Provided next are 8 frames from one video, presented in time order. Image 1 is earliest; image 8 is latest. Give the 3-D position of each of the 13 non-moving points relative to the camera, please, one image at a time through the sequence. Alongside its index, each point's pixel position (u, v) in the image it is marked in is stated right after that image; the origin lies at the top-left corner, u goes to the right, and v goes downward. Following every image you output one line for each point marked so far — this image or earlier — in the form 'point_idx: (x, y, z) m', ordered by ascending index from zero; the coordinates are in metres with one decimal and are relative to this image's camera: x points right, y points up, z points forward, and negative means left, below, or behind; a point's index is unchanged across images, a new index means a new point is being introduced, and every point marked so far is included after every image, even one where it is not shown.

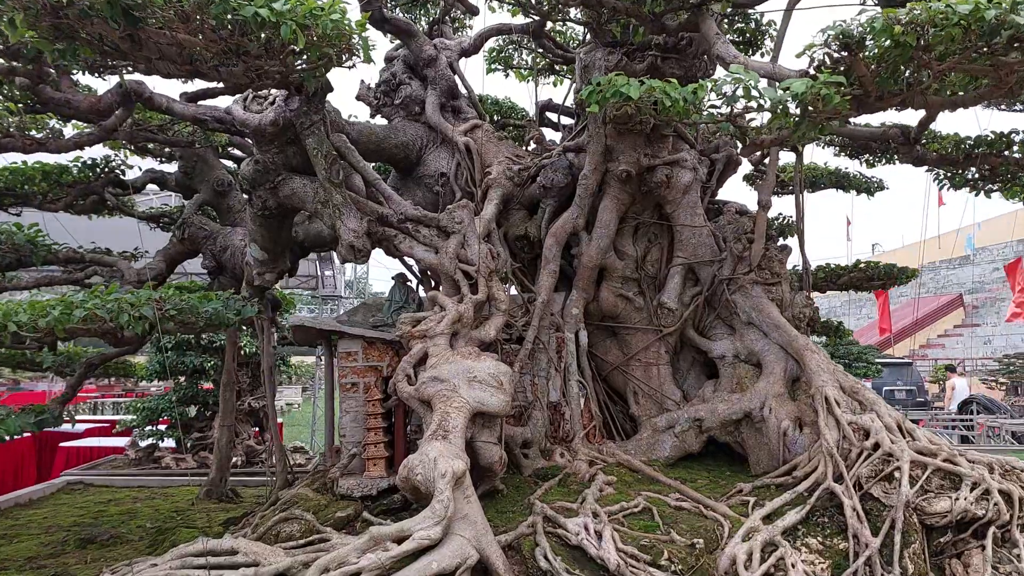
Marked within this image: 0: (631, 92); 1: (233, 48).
0: (+0.9, +1.5, +5.3) m
1: (-1.9, +1.6, +4.7) m
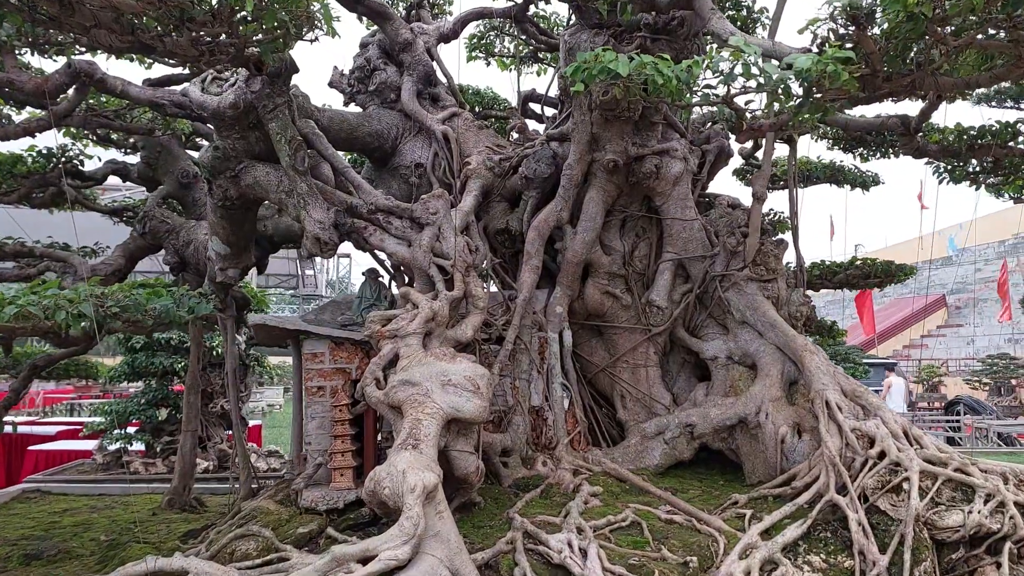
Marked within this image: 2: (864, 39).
0: (+0.7, +1.5, +4.8) m
1: (-2.0, +1.6, +4.2) m
2: (+2.4, +1.7, +4.7) m
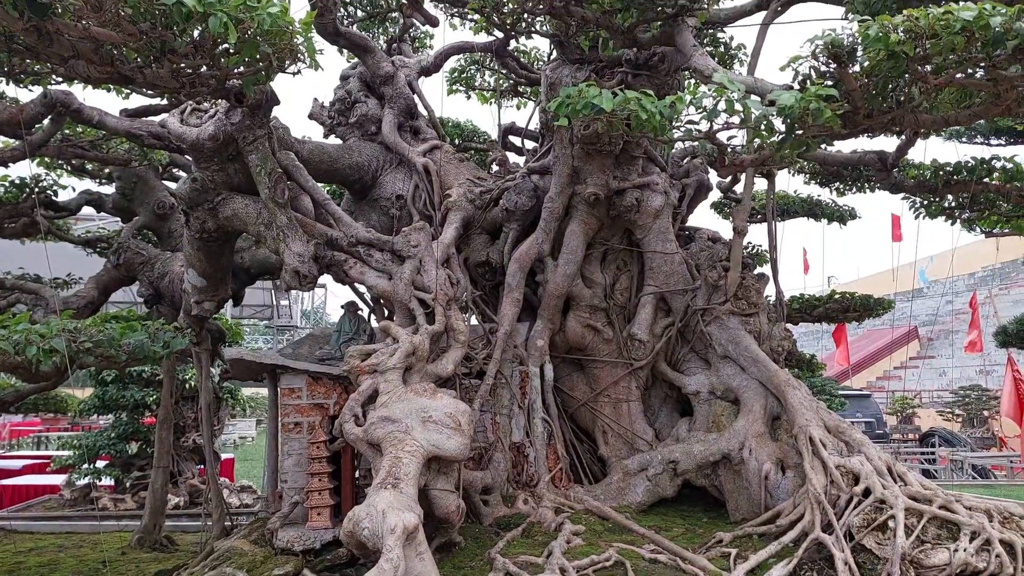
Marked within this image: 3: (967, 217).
0: (+0.6, +1.3, +4.9) m
1: (-2.1, +1.4, +4.1) m
2: (+2.3, +1.5, +4.8) m
3: (+5.4, +0.8, +8.3) m
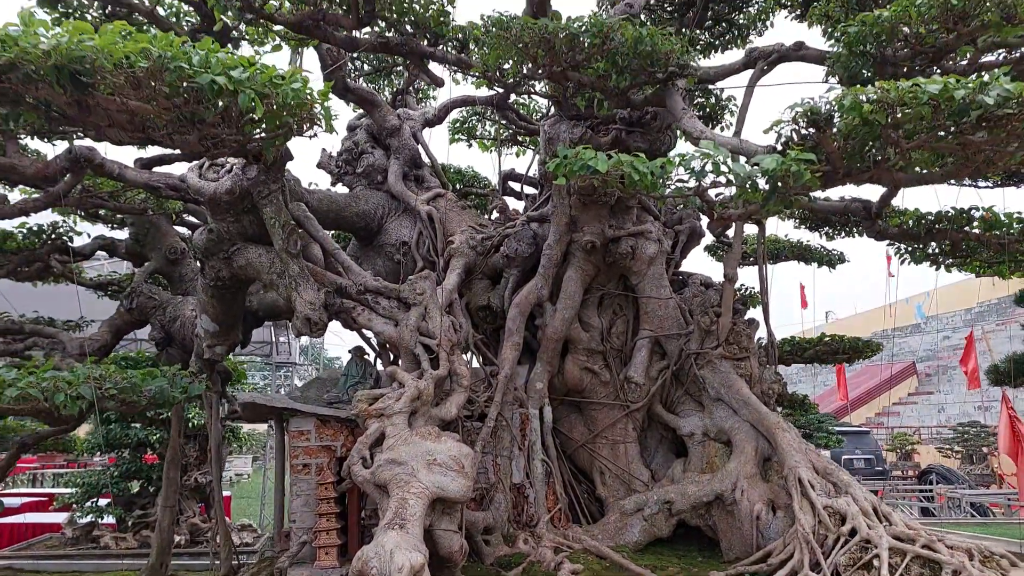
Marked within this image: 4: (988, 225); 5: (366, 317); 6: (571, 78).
0: (+0.6, +0.9, +5.2) m
1: (-2.1, +1.1, +4.5) m
2: (+2.3, +1.1, +5.2) m
3: (+5.4, +0.3, +8.6) m
4: (+5.4, +0.7, +7.8) m
5: (-1.4, -0.3, +6.8) m
6: (+0.5, +1.8, +6.1) m
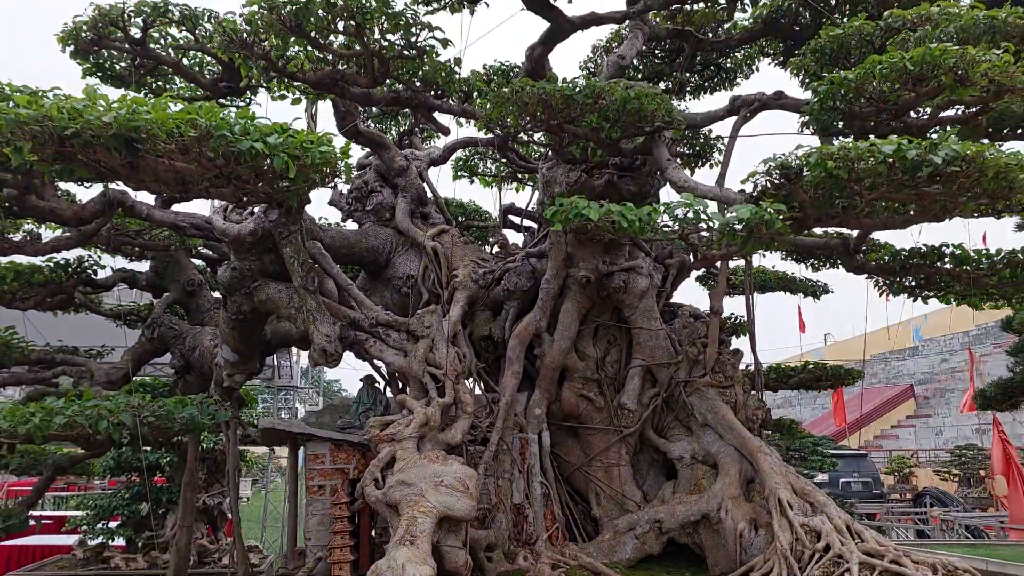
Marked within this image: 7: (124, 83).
0: (+0.6, +0.6, +5.8) m
1: (-2.1, +0.8, +5.1) m
2: (+2.3, +0.8, +5.7) m
3: (+5.4, -0.1, +9.2) m
4: (+5.4, +0.3, +8.4) m
5: (-1.4, -0.6, +7.3) m
6: (+0.5, +1.5, +6.7) m
7: (-4.8, +2.5, +8.6) m
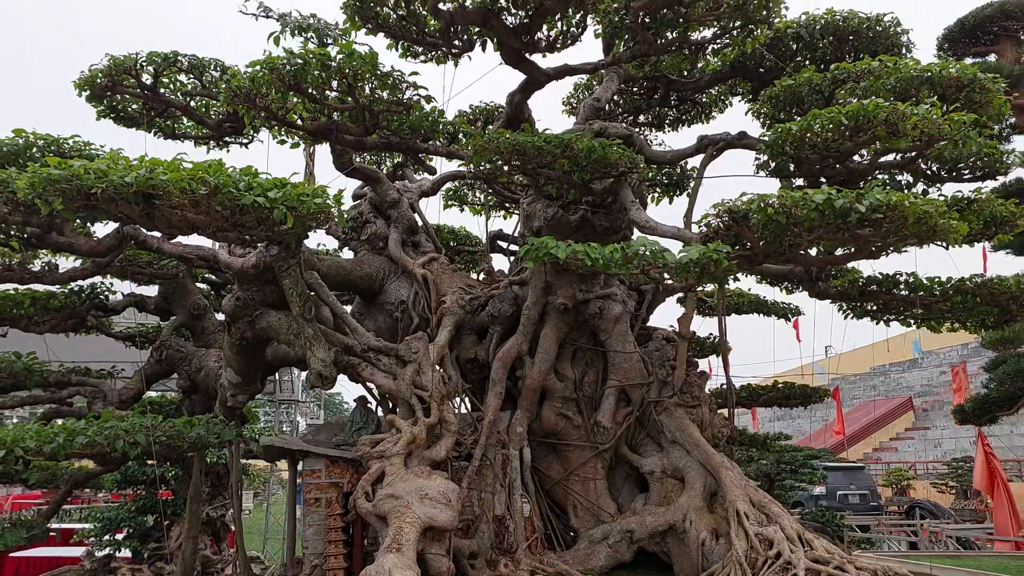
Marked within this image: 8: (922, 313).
0: (+0.4, +0.3, +6.4) m
1: (-2.3, +0.5, +5.7) m
2: (+2.1, +0.5, +6.4) m
3: (+5.2, -0.4, +9.8) m
4: (+5.2, 0.0, +9.0) m
5: (-1.6, -0.9, +7.9) m
6: (+0.3, +1.2, +7.4) m
7: (-5.0, +2.2, +9.3) m
8: (+5.4, -0.3, +9.3) m
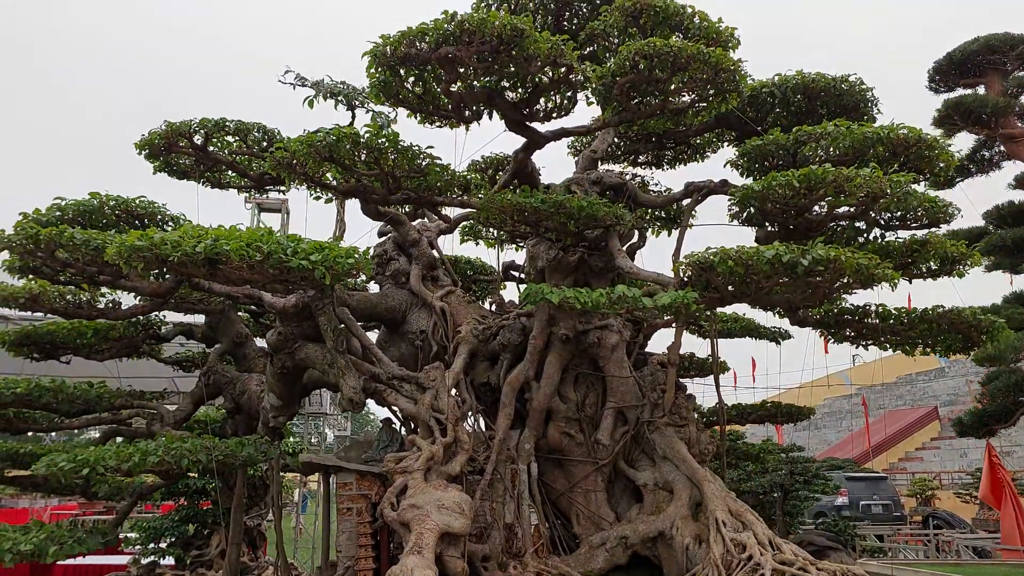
0: (+0.5, -0.1, +7.5) m
1: (-2.3, +0.1, +6.9) m
2: (+2.1, +0.1, +7.4) m
3: (+5.3, -0.9, +10.7) m
4: (+5.3, -0.4, +9.9) m
5: (-1.5, -1.4, +9.1) m
6: (+0.4, +0.8, +8.5) m
7: (-4.9, +1.7, +10.6) m
8: (+5.5, -0.7, +10.2) m
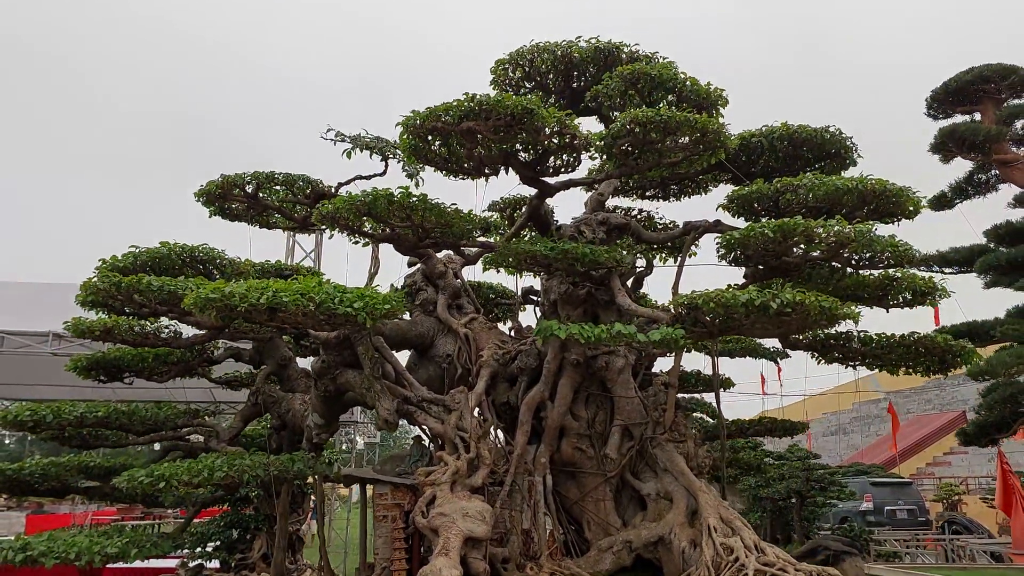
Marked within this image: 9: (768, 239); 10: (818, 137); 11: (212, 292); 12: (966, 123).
0: (+0.6, -0.5, +8.6) m
1: (-2.1, -0.4, +8.1) m
2: (+2.3, -0.3, +8.5) m
3: (+5.6, -1.3, +11.6) m
4: (+5.5, -0.8, +10.9) m
5: (-1.3, -1.9, +10.3) m
6: (+0.6, +0.3, +9.6) m
7: (-4.7, +1.2, +11.9) m
8: (+5.8, -1.1, +11.2) m
9: (+3.1, +0.6, +8.6) m
10: (+4.4, +2.2, +10.1) m
11: (-3.3, 0.0, +7.7) m
12: (+9.9, +3.6, +15.3) m
